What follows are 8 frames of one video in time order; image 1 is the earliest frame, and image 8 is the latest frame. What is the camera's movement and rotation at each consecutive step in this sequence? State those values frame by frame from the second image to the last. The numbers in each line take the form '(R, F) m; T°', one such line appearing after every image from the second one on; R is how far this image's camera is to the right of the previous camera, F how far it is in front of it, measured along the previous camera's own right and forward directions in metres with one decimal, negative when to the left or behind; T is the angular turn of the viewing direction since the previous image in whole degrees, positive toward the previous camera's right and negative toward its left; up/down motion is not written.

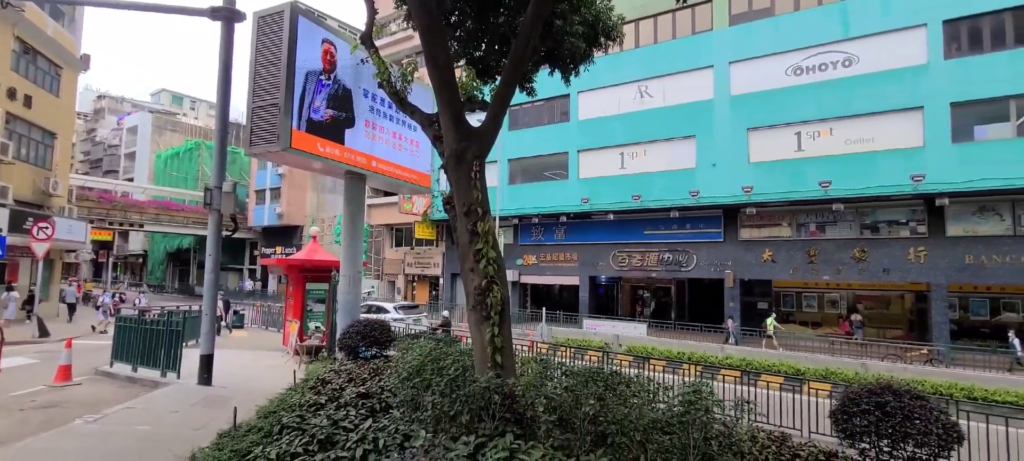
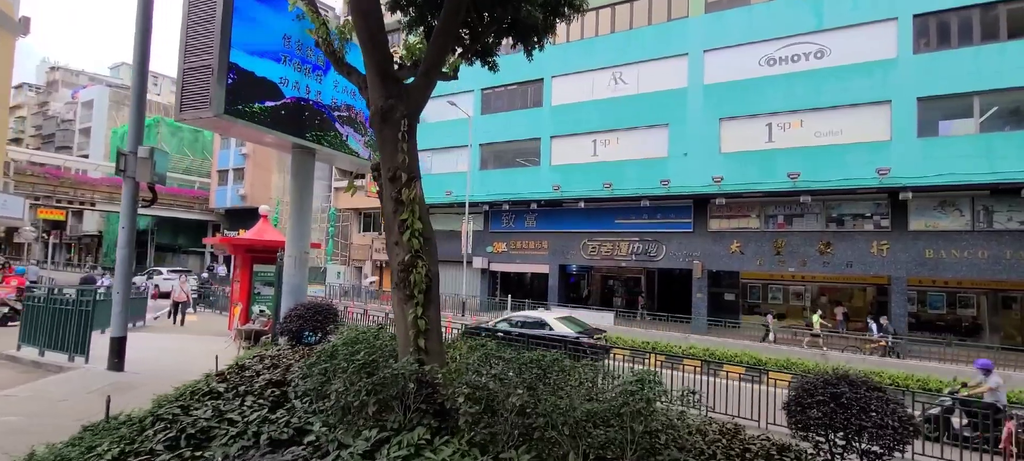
(+0.4, +0.6) m; +3°
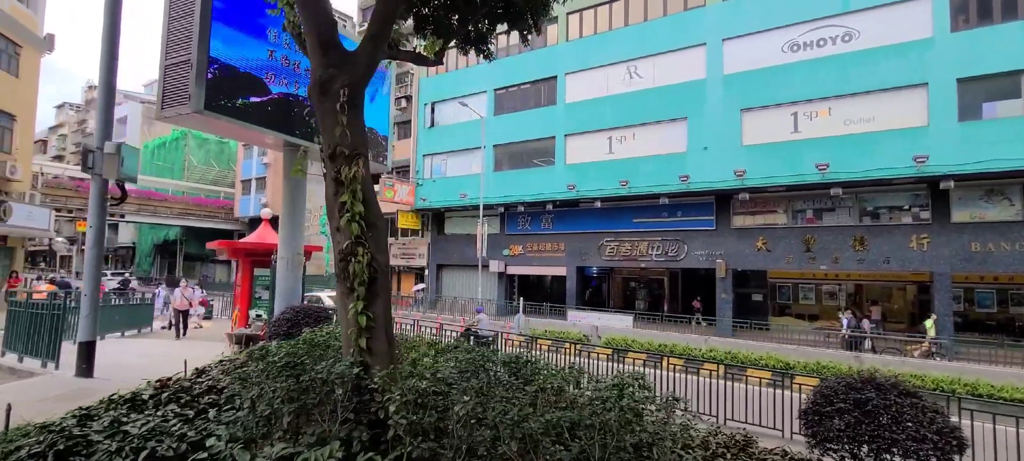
(+0.6, +0.7) m; -3°
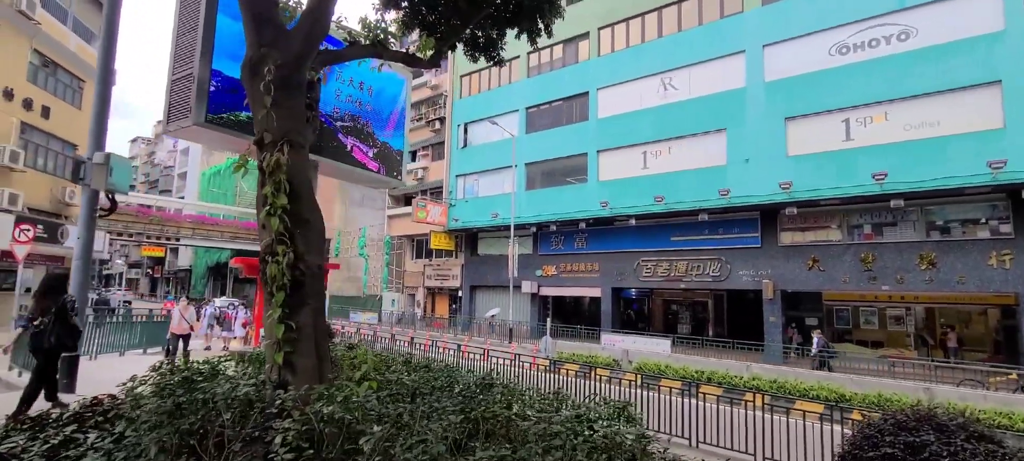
(+0.7, +0.7) m; -5°
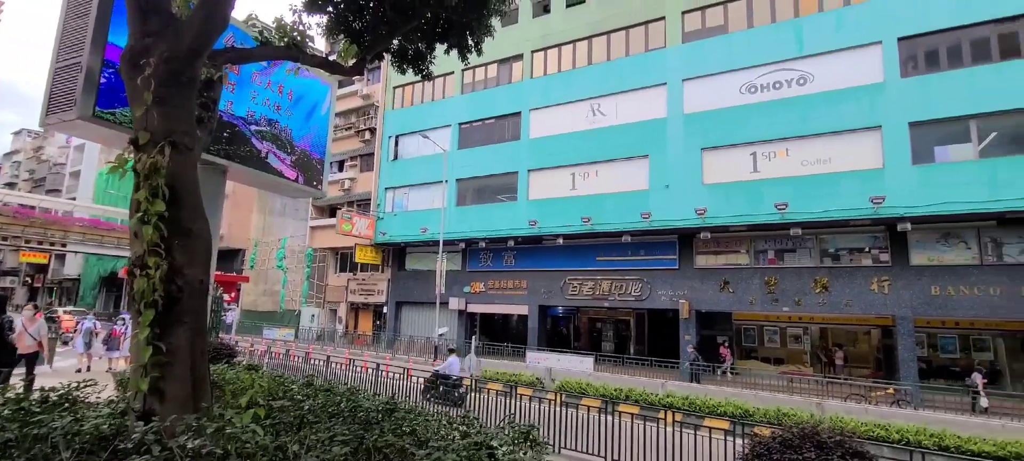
(0.0, -0.1) m; +7°
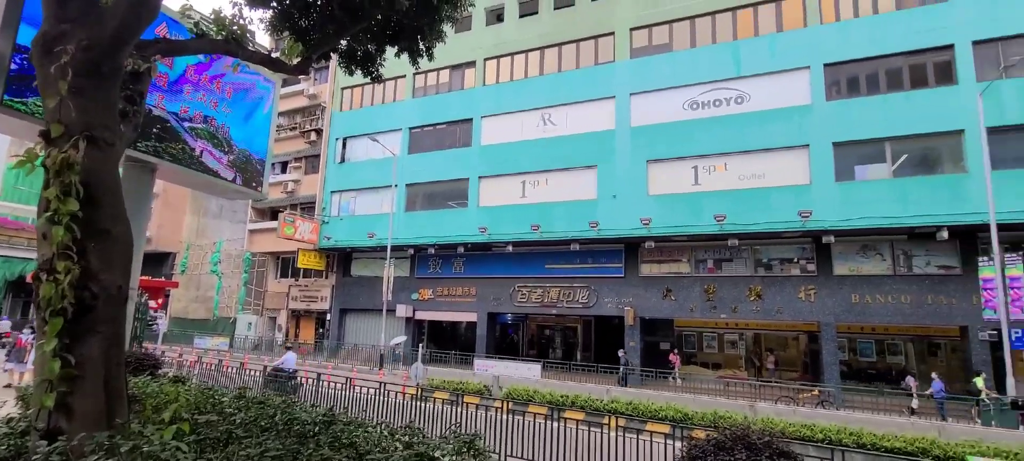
(0.0, 0.0) m; +5°
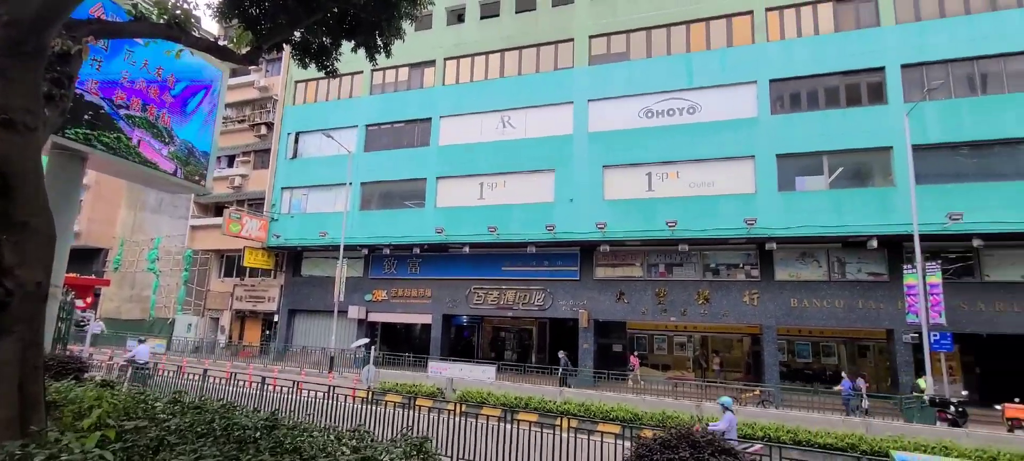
(0.0, 0.0) m; +5°
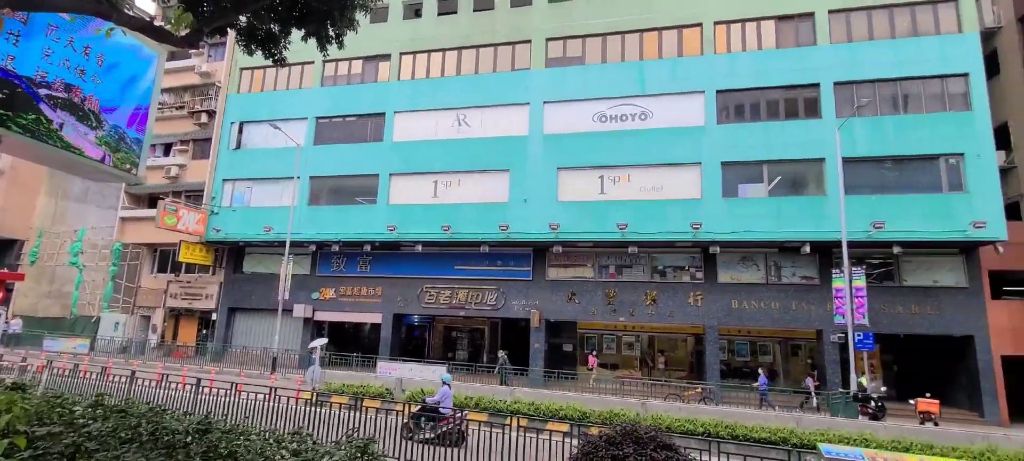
(0.0, +0.1) m; +5°
